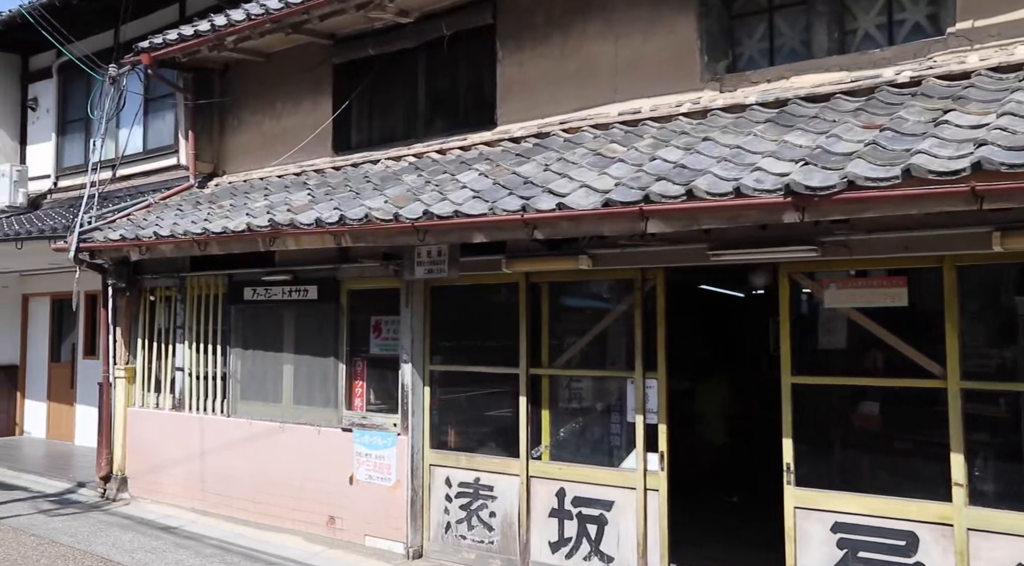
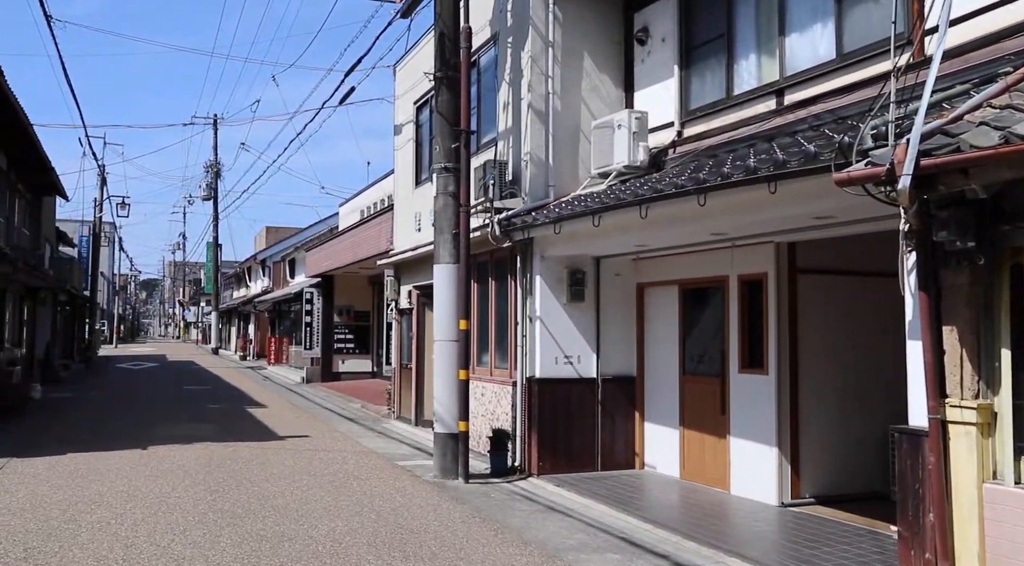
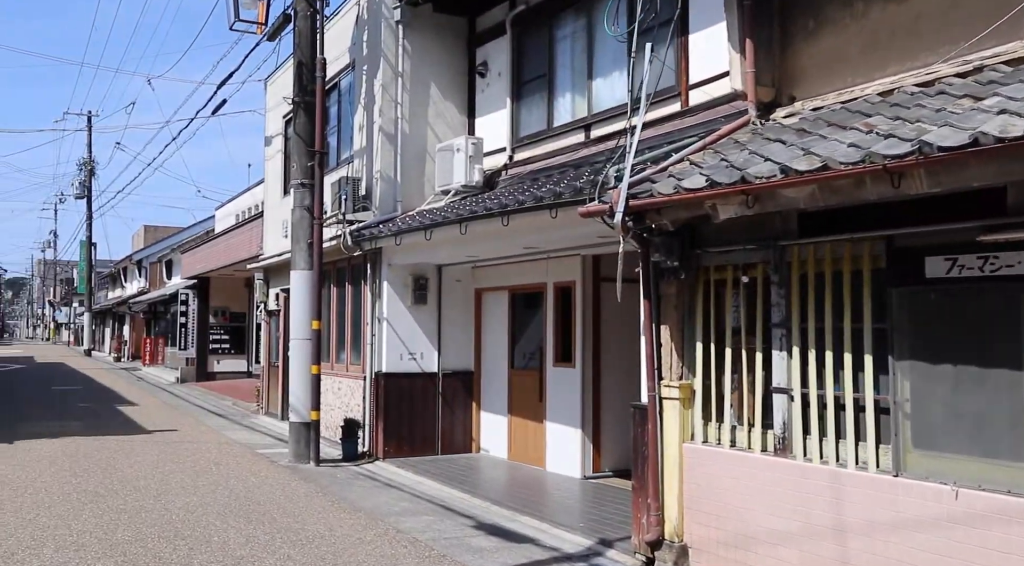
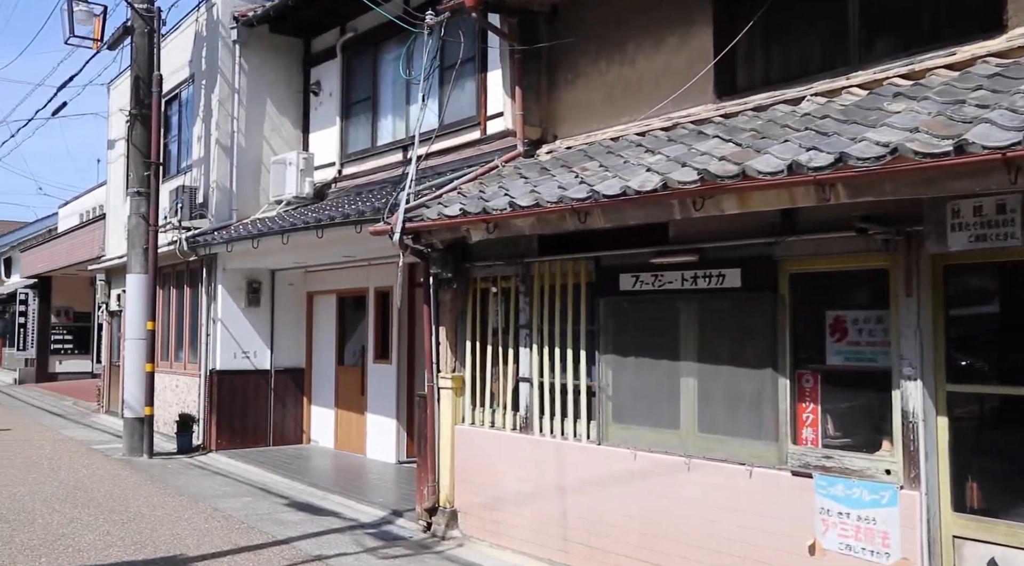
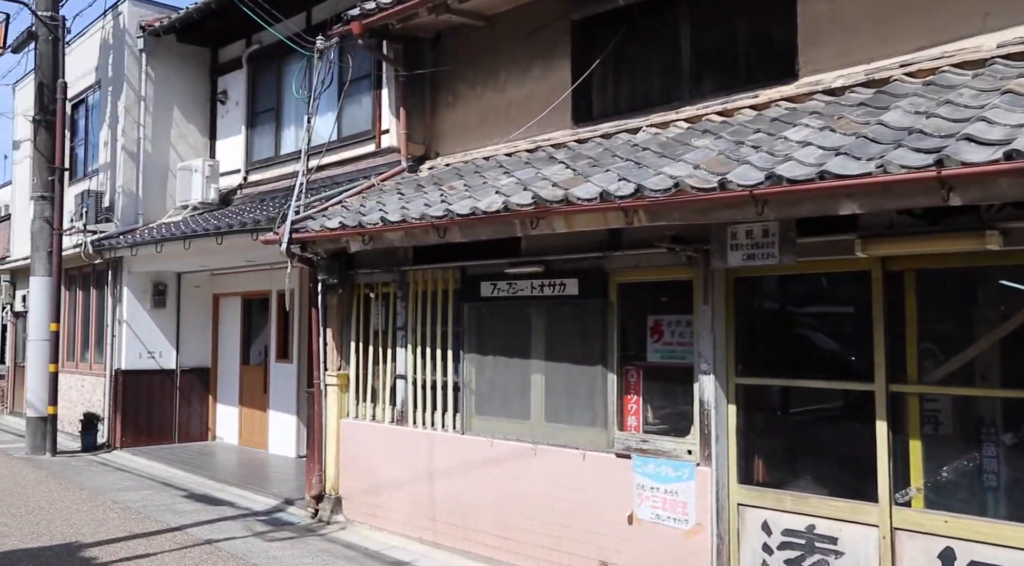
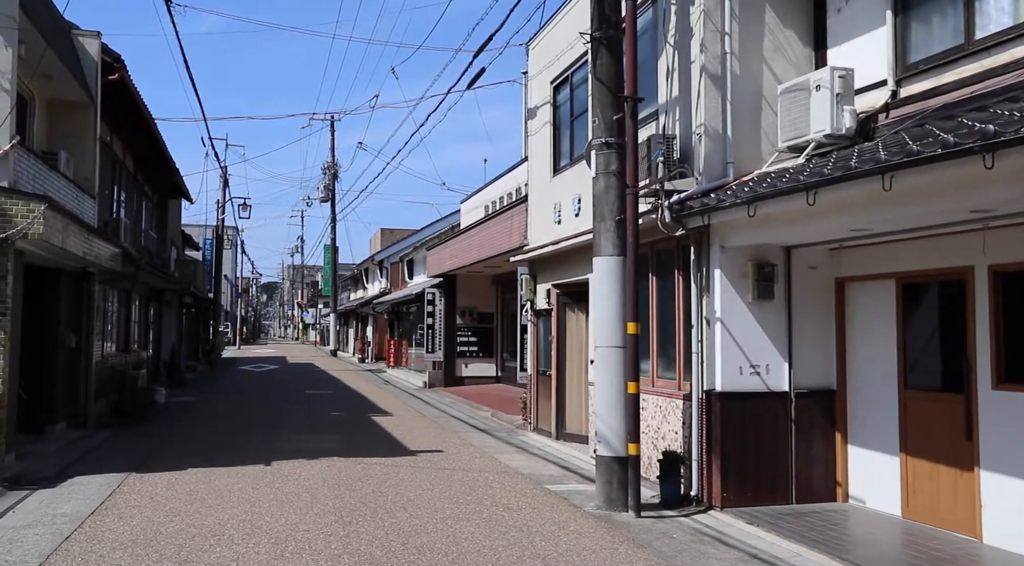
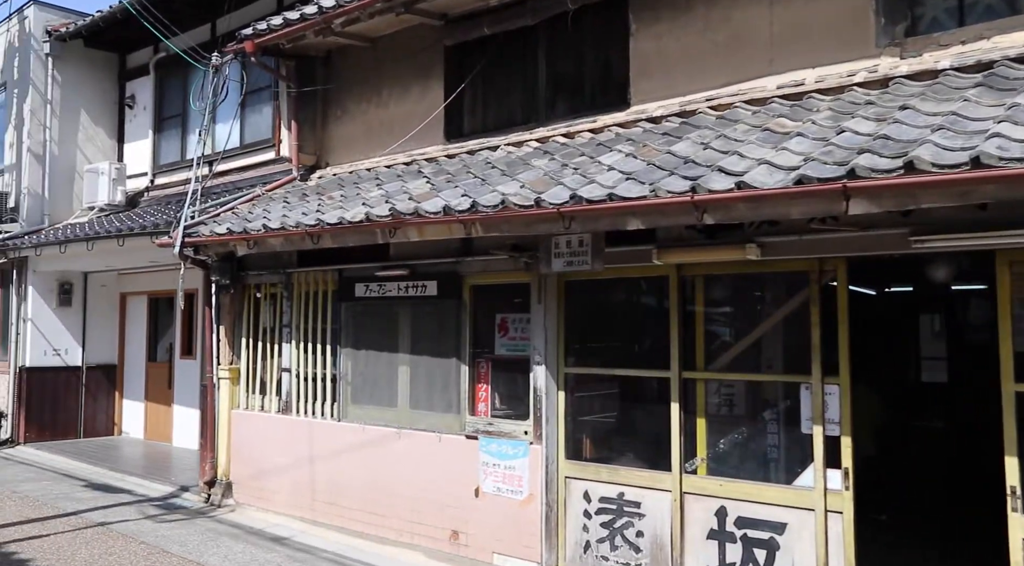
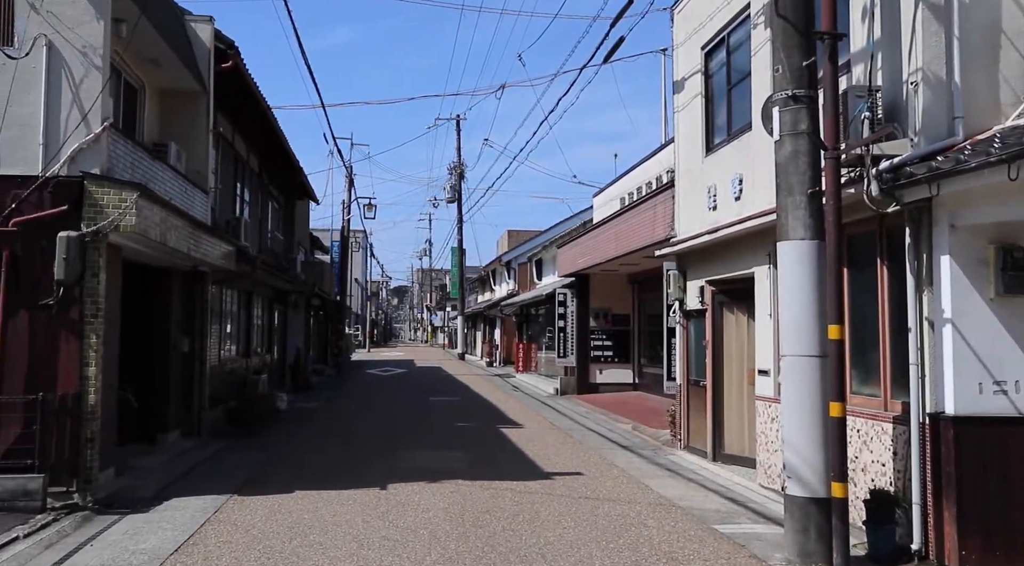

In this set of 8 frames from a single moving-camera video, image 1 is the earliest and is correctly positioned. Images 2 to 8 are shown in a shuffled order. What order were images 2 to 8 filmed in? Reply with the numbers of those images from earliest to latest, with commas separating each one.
7, 5, 4, 3, 2, 6, 8
